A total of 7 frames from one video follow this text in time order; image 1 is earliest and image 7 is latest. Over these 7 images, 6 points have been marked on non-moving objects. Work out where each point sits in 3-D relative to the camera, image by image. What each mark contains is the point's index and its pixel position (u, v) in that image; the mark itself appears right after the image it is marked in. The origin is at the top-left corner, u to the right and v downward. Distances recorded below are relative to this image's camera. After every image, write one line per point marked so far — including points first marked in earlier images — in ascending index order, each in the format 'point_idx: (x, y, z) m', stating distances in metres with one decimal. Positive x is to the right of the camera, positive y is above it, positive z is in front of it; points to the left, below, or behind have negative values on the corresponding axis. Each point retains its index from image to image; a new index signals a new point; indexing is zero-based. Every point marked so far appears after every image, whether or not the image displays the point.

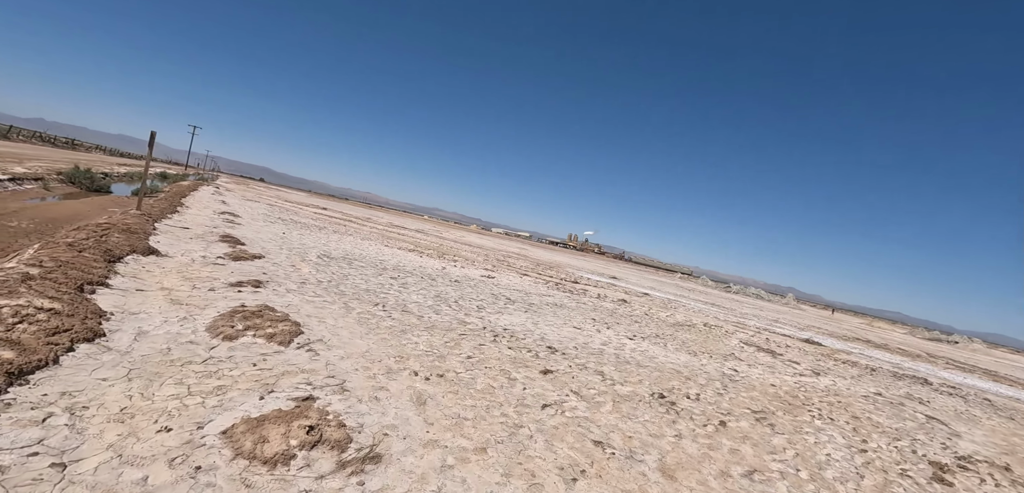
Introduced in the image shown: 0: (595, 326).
0: (+2.5, -2.3, +12.6) m
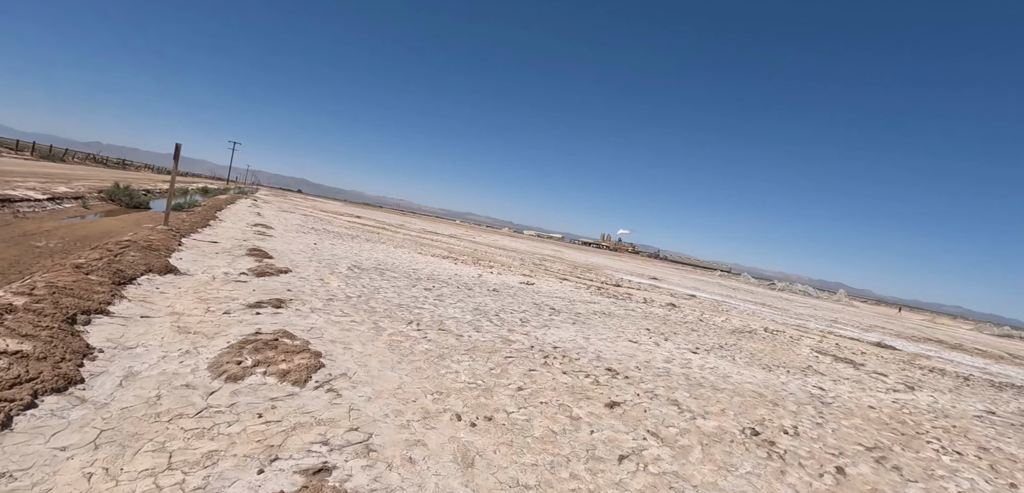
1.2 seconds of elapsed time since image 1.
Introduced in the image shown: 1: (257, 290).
0: (+3.6, -2.4, +11.2) m
1: (-5.5, -0.9, +9.4) m
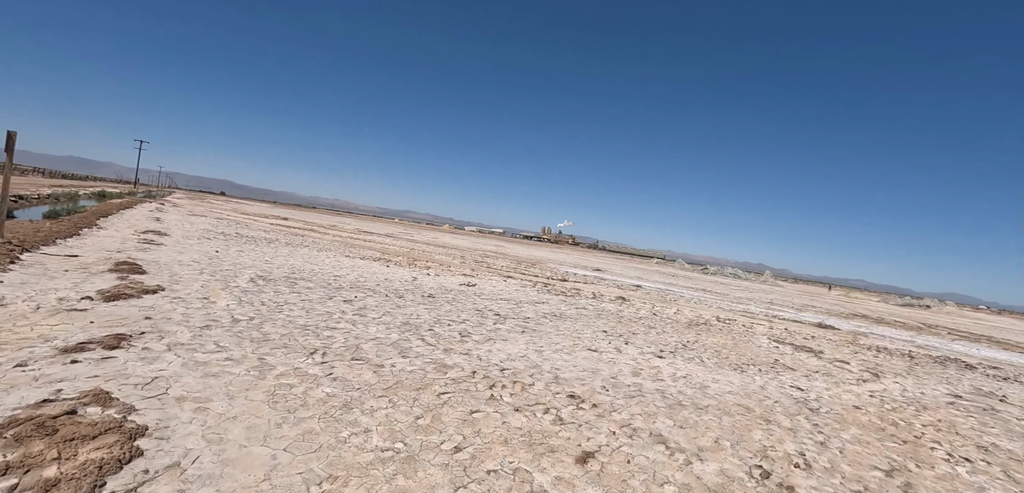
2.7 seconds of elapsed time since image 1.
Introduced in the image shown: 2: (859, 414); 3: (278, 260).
0: (+2.3, -2.2, +9.9) m
1: (-6.6, -1.2, +6.9) m
2: (+5.8, -2.8, +7.3) m
3: (-9.1, -0.5, +16.9) m
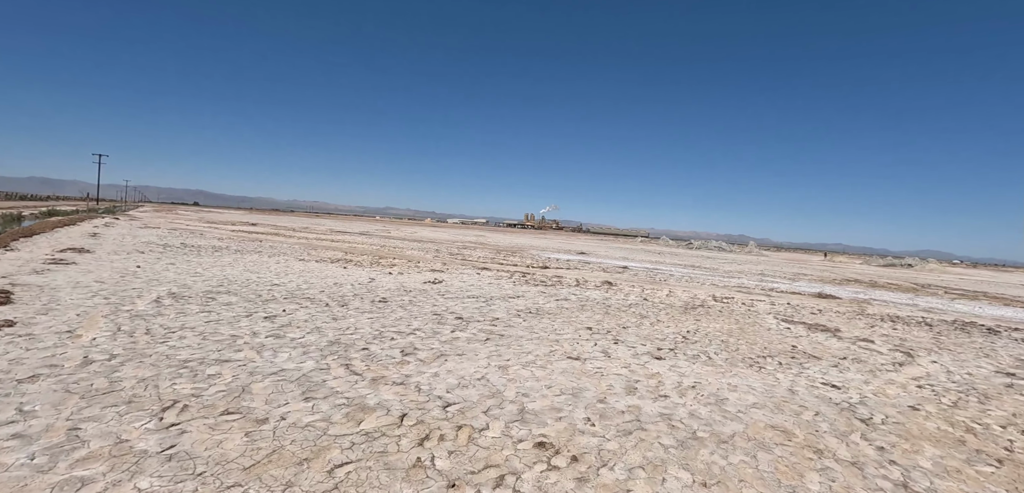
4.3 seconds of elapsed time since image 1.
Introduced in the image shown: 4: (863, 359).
0: (+1.6, -1.8, +8.0) m
1: (-7.2, -1.5, +4.7) m
2: (+5.3, -2.2, +5.6) m
3: (-10.1, -0.8, +14.6) m
4: (+6.9, -2.2, +8.5) m
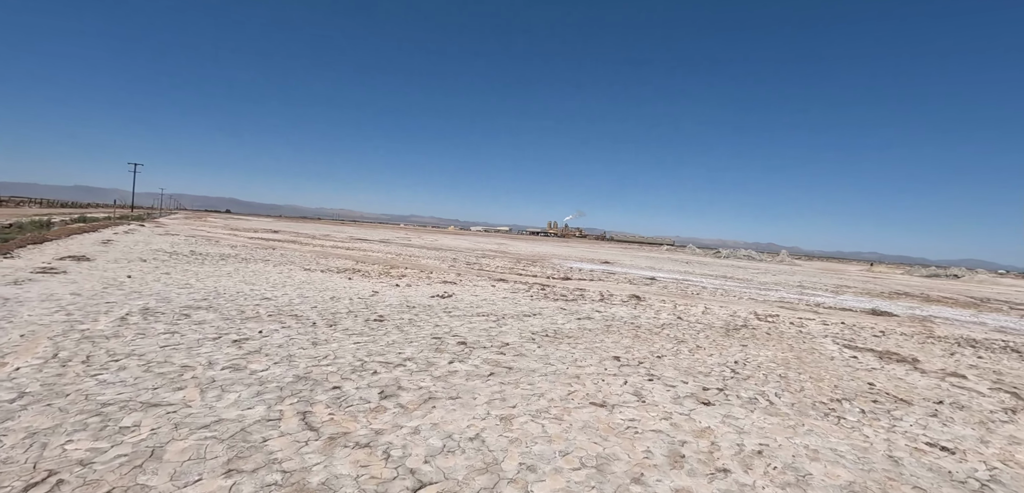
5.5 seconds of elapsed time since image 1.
0: (+1.7, -2.0, +6.5) m
1: (-7.2, -1.6, +3.6) m
2: (+5.3, -2.4, +3.9) m
3: (-9.6, -1.1, +13.6) m
4: (+7.0, -2.4, +6.7) m
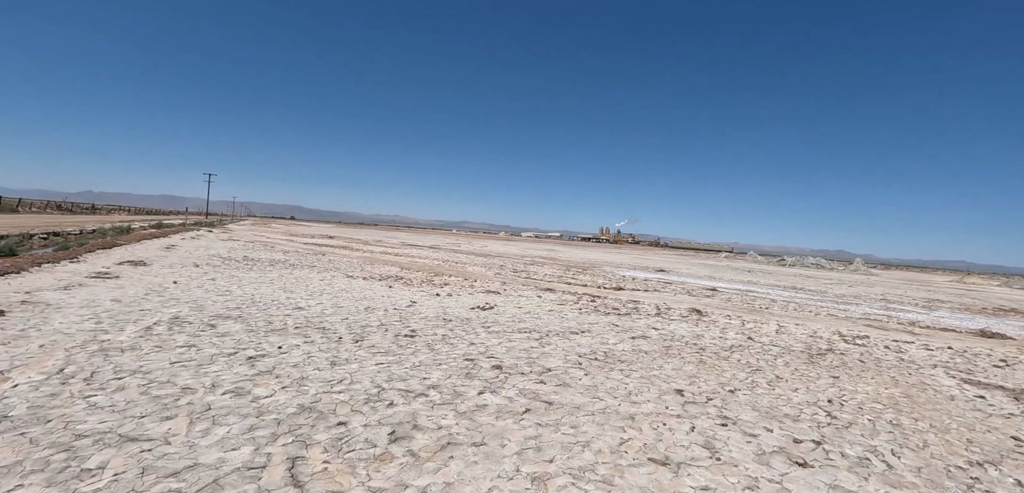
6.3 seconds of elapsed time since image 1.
0: (+2.2, -2.1, +5.2) m
1: (-7.0, -1.7, +3.4) m
2: (+5.4, -2.6, +2.2) m
3: (-8.3, -1.3, +13.6) m
4: (+7.5, -2.6, +4.9) m
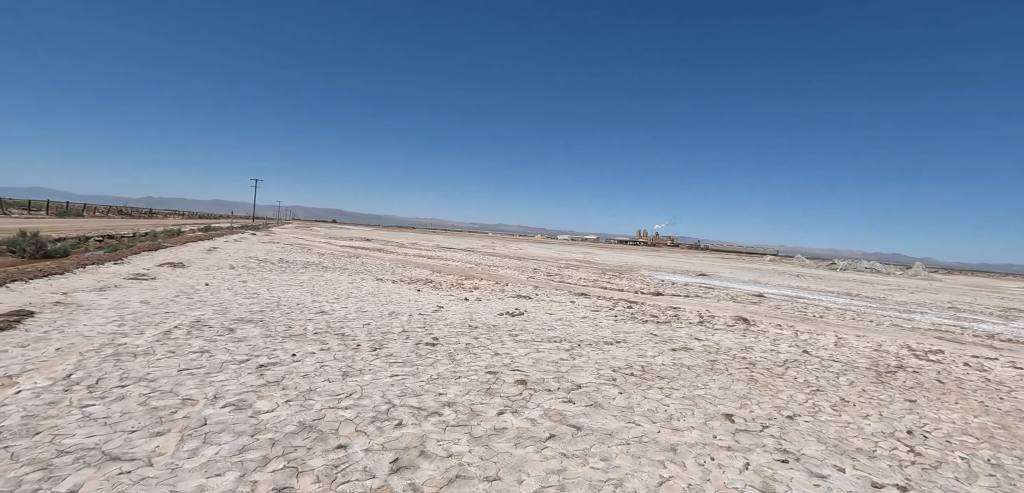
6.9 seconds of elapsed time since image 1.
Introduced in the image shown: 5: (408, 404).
0: (+2.4, -2.2, +4.4) m
1: (-6.9, -1.7, +3.3) m
2: (+5.4, -2.6, +1.2) m
3: (-7.4, -1.4, +13.6) m
4: (+7.7, -2.6, +3.7) m
5: (-1.3, -1.9, +5.4) m
